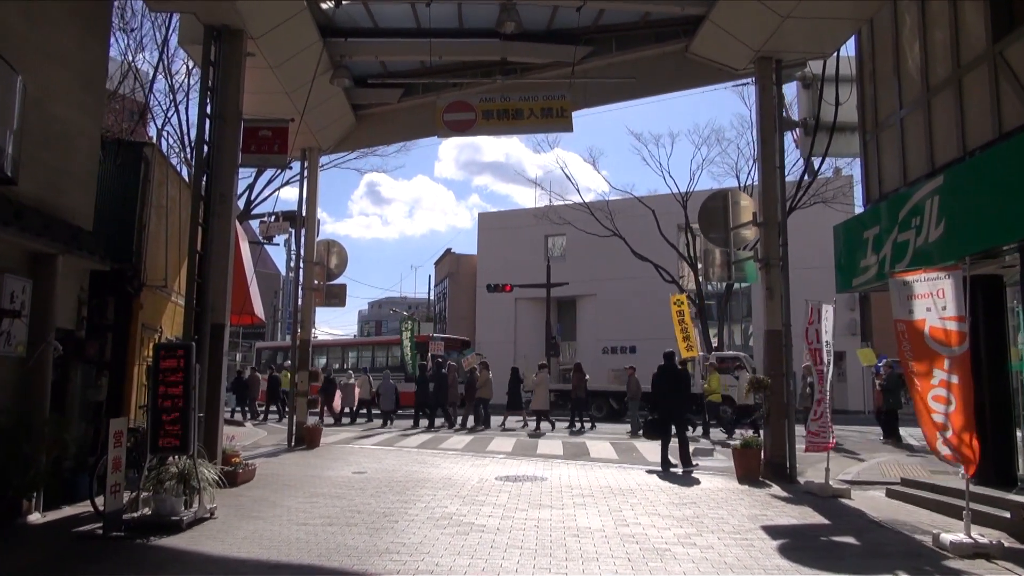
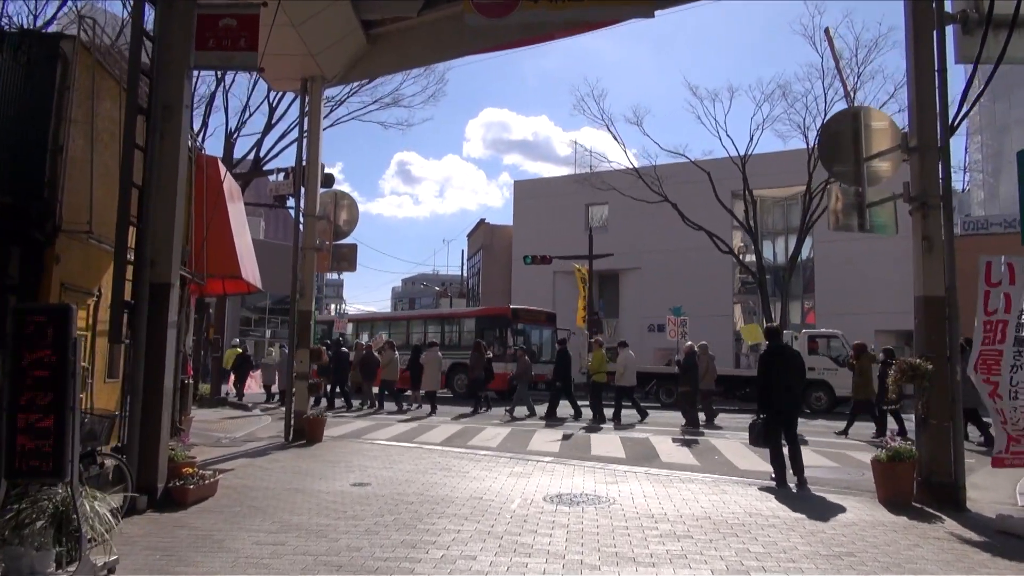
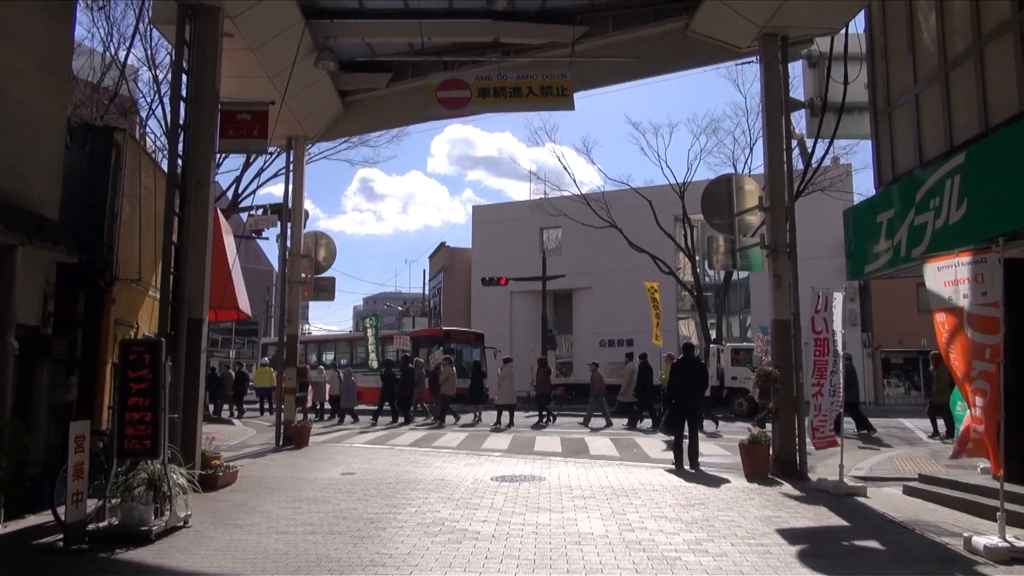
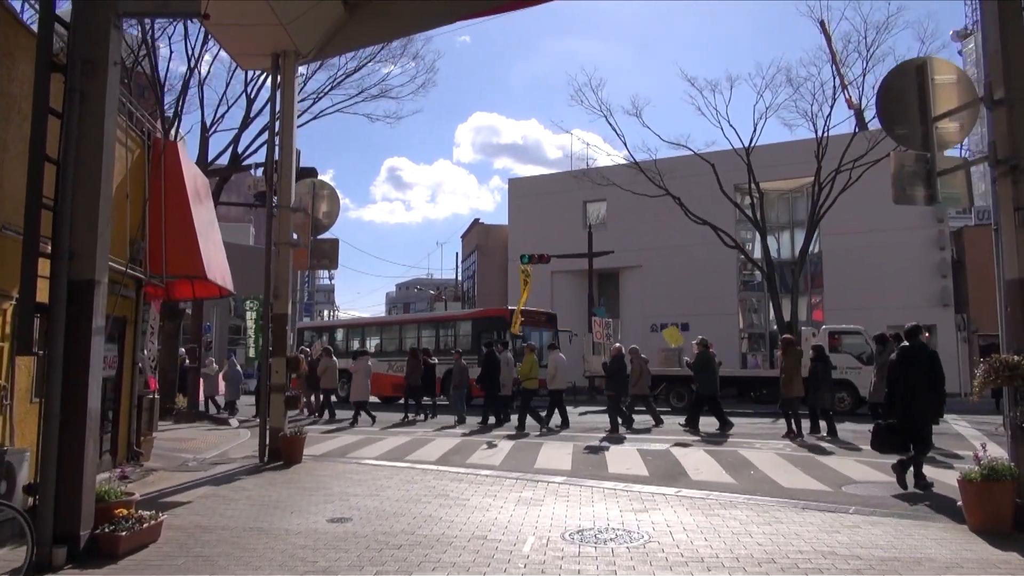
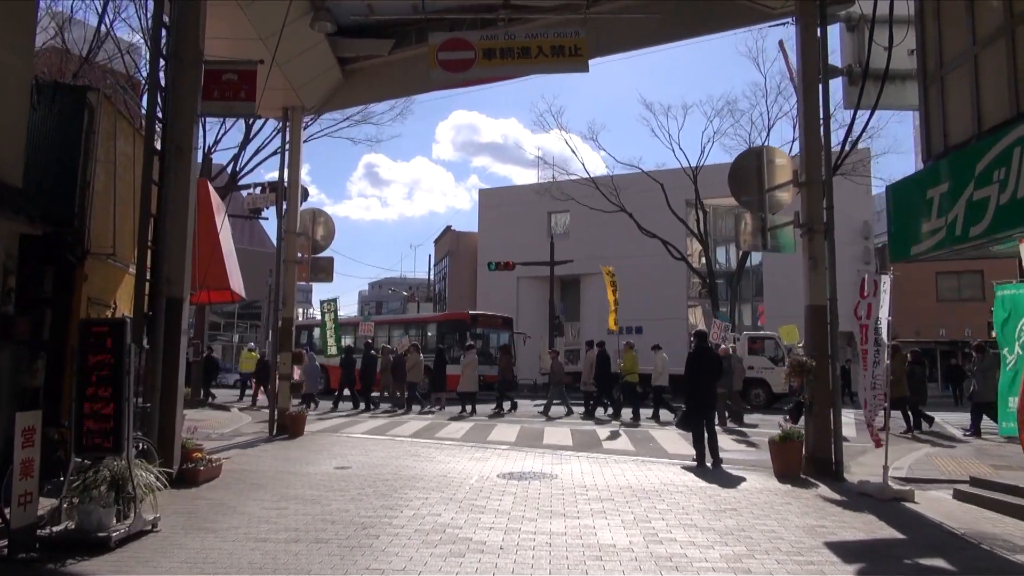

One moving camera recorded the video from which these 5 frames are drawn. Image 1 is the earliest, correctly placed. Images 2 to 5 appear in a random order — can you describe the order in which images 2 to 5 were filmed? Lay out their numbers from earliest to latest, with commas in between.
3, 5, 2, 4
